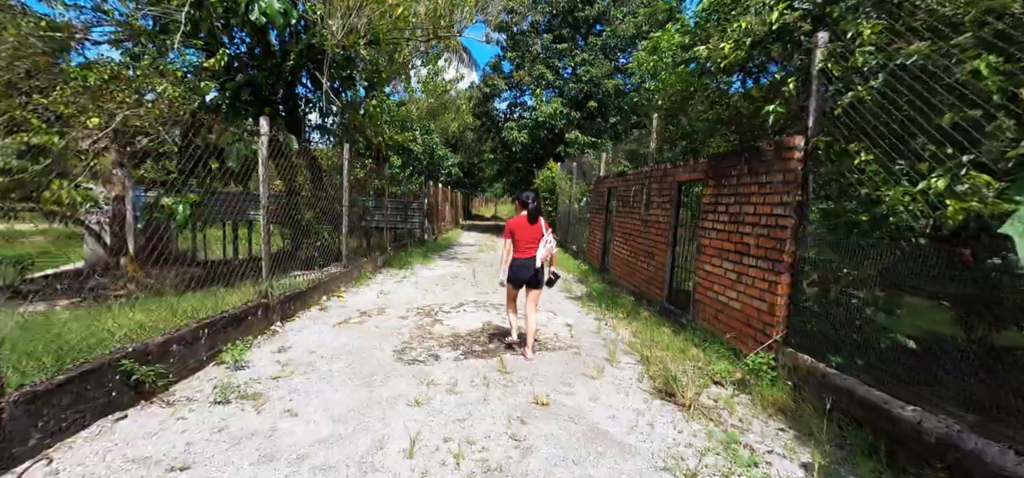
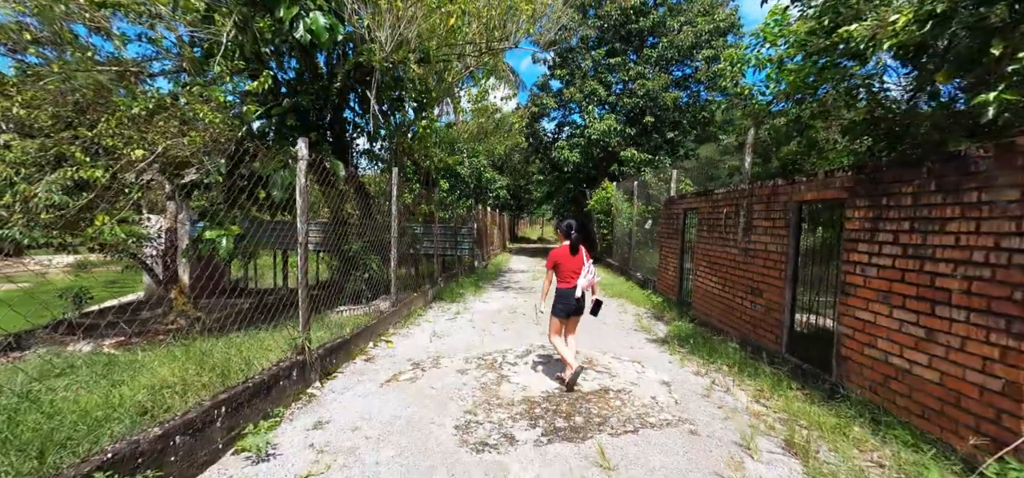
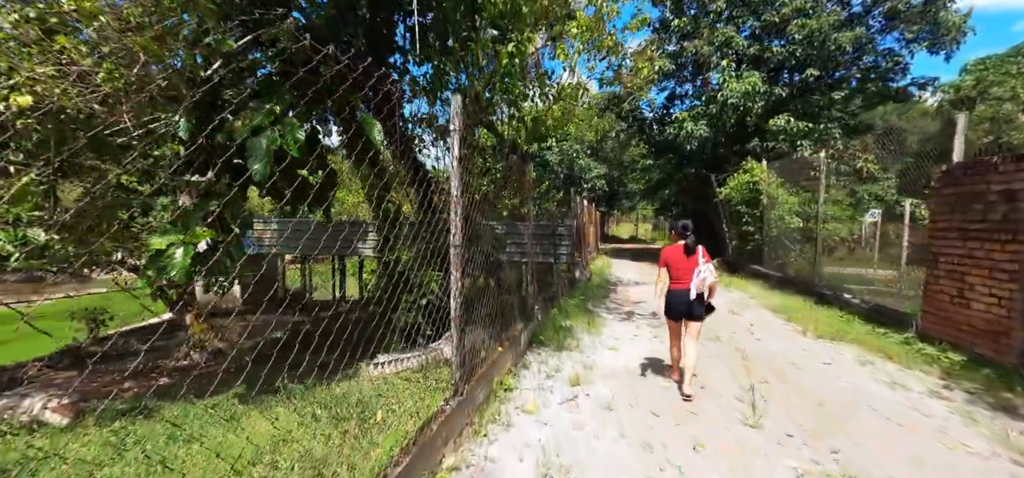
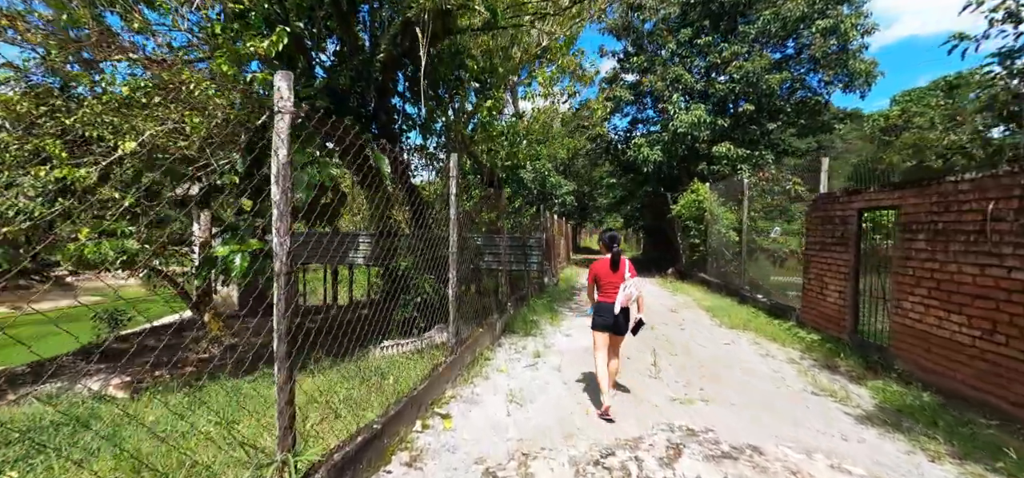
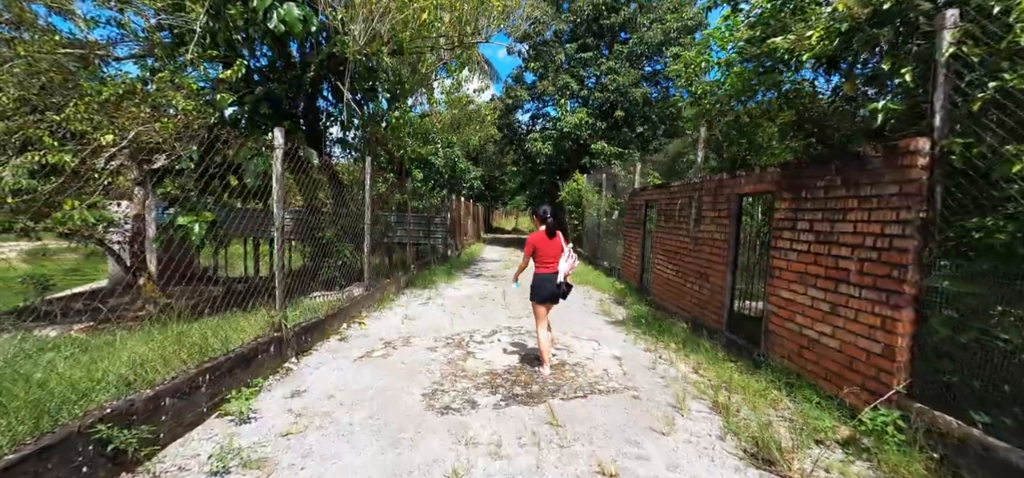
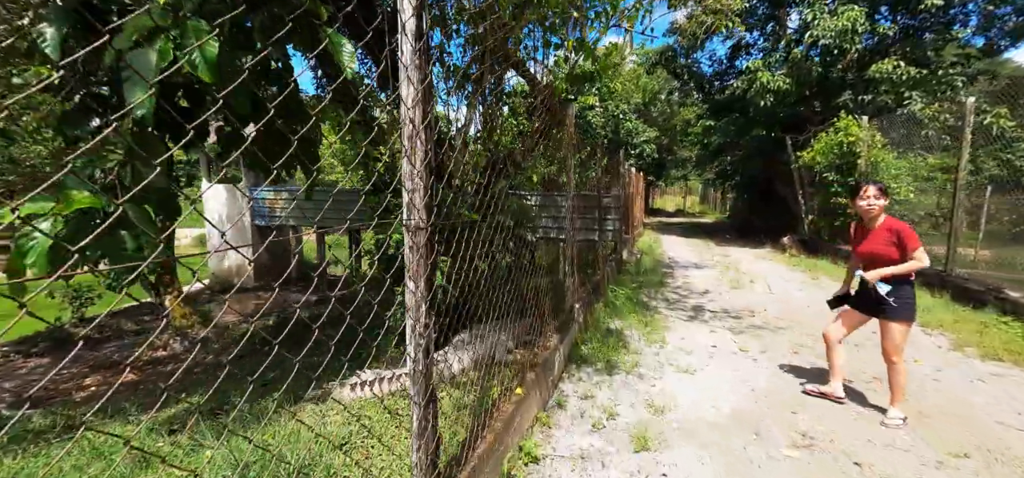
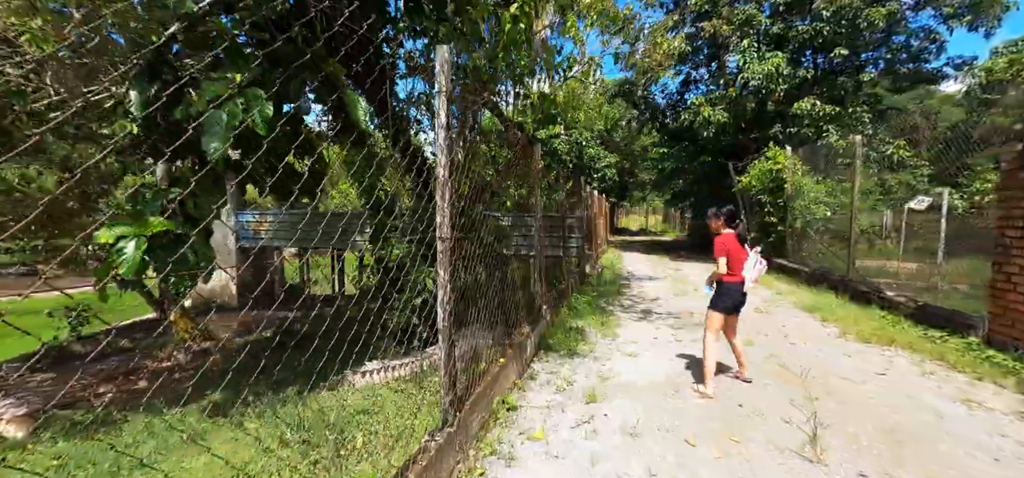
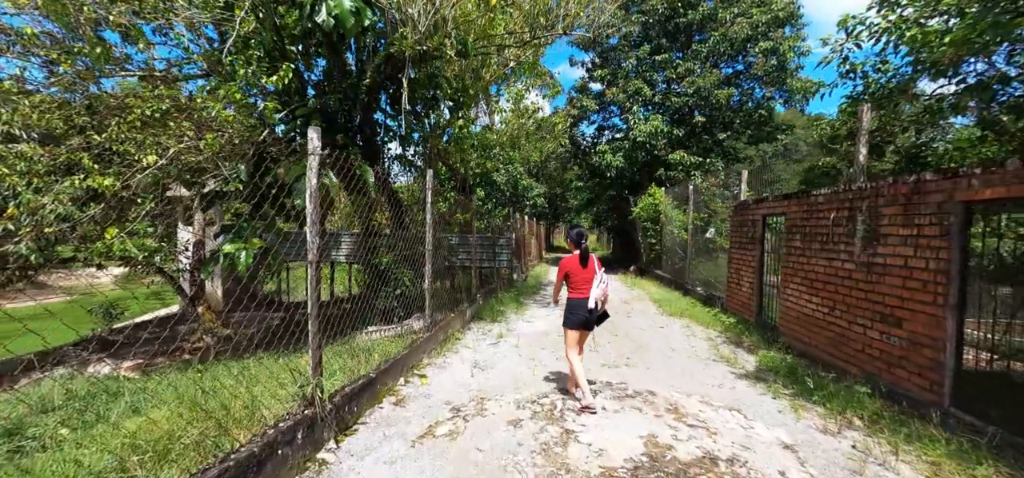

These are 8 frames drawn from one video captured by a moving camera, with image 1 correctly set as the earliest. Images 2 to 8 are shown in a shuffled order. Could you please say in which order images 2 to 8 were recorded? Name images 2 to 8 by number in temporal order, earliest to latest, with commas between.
5, 2, 8, 4, 3, 7, 6
